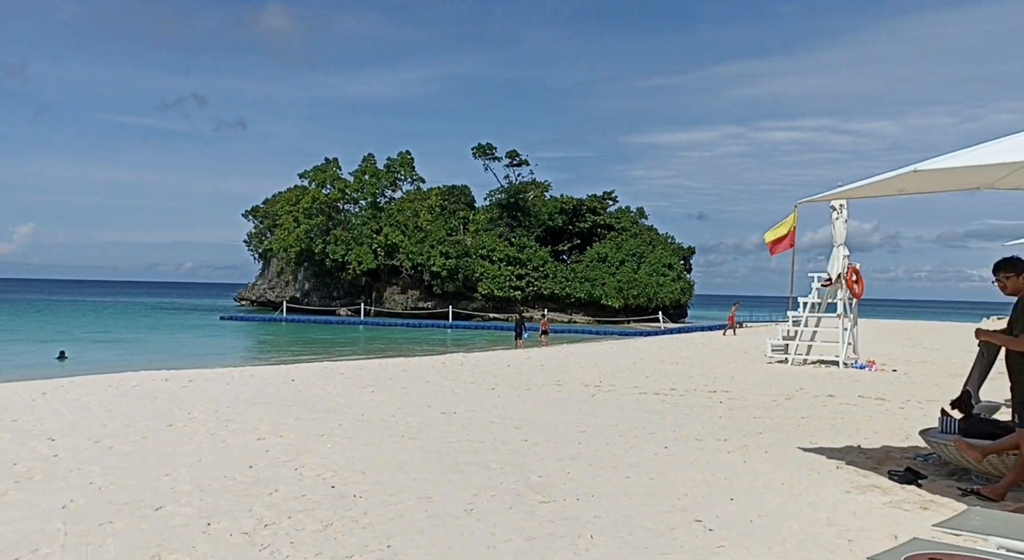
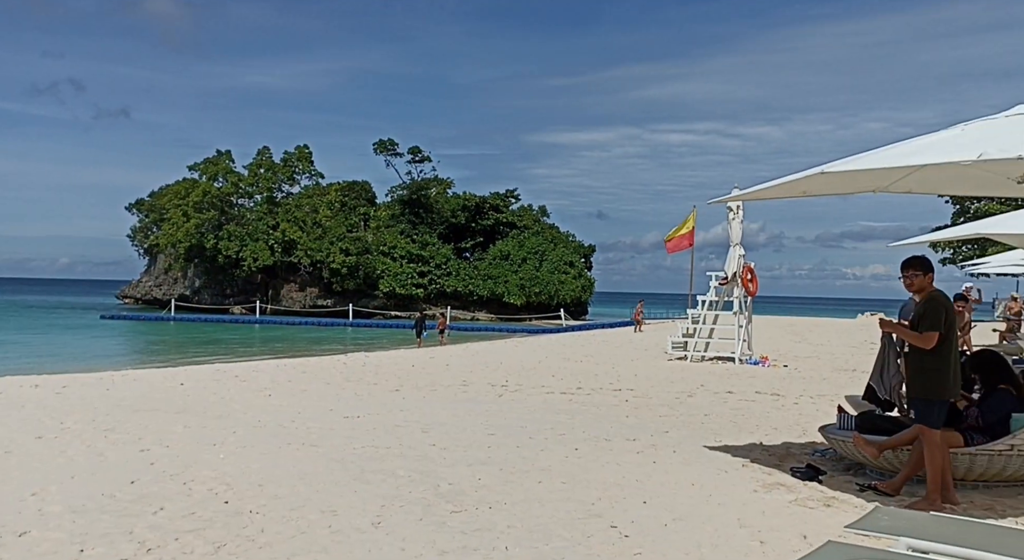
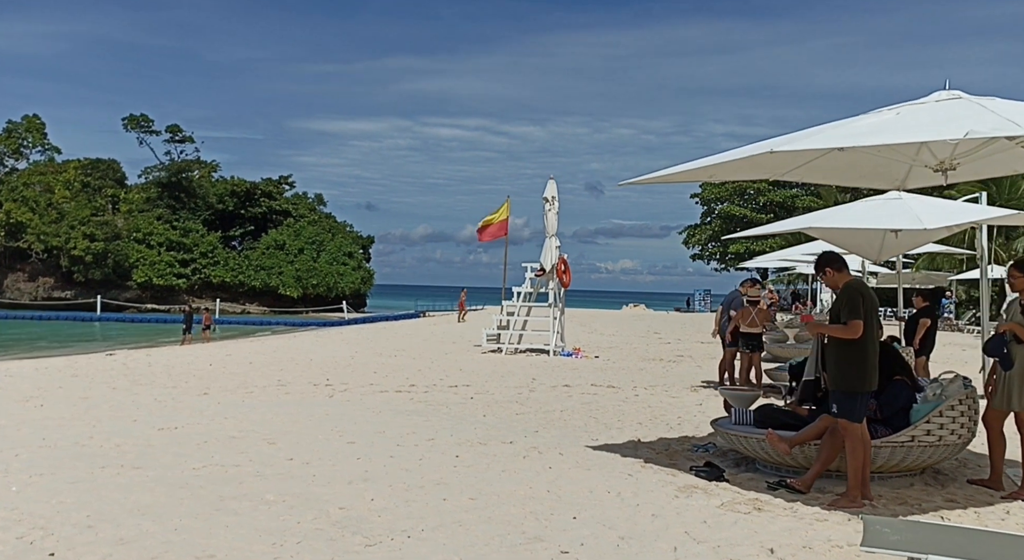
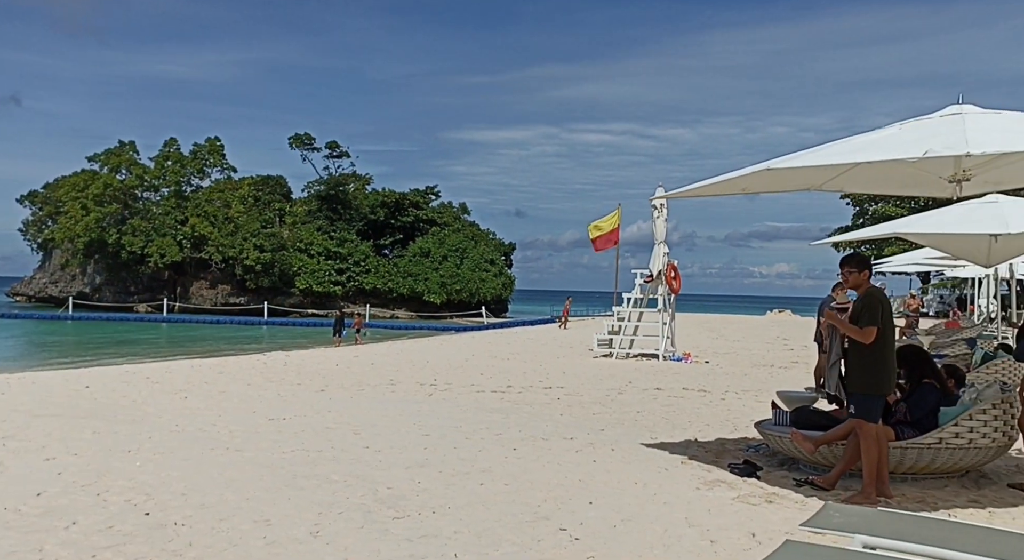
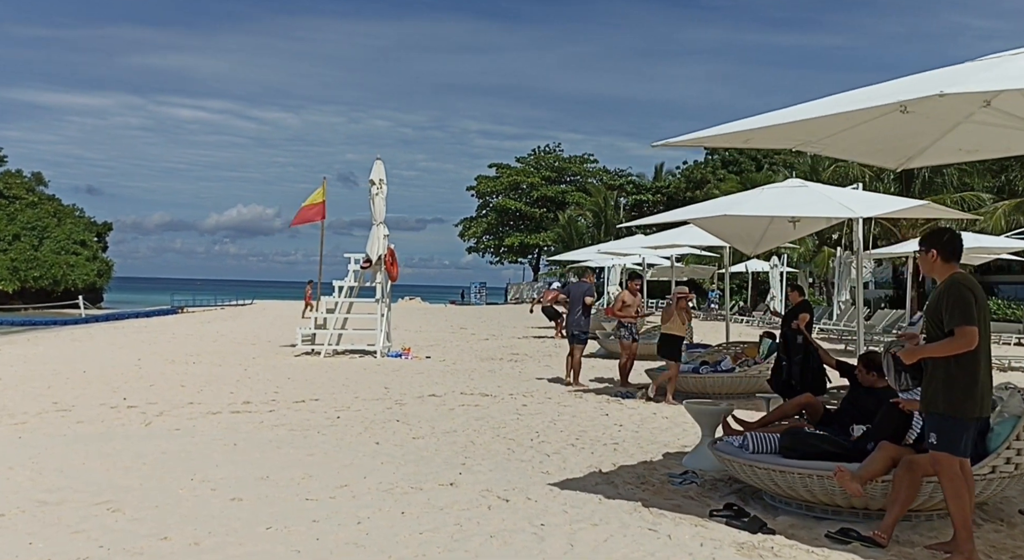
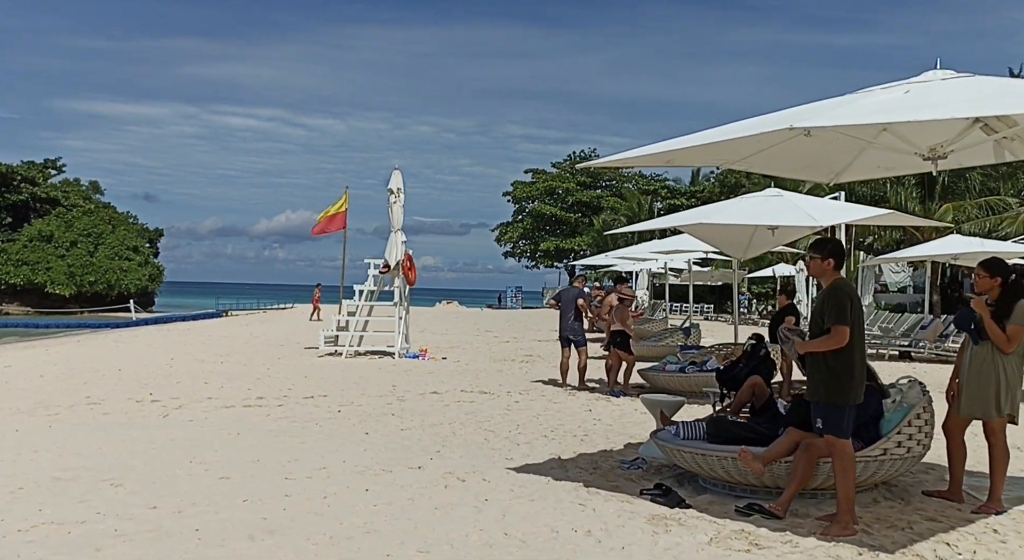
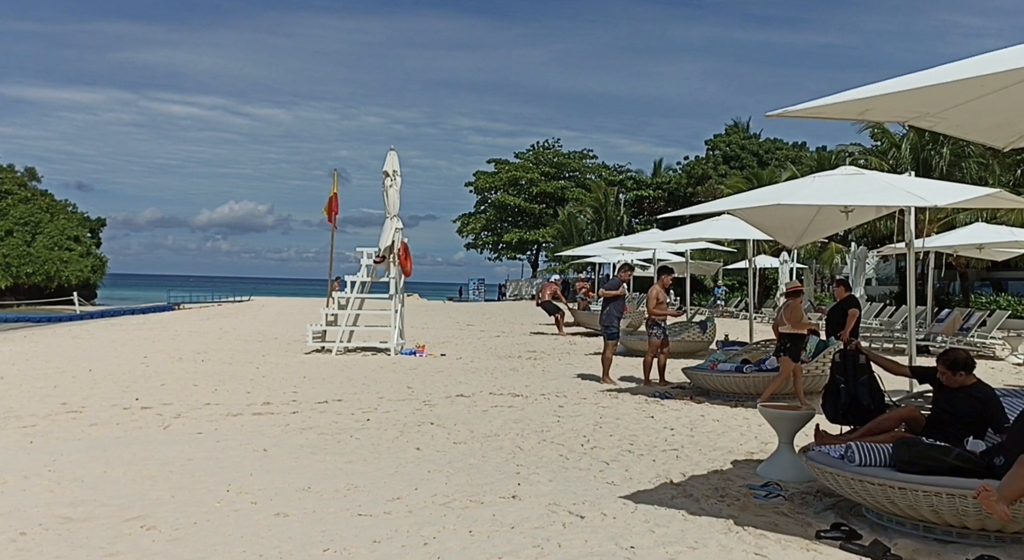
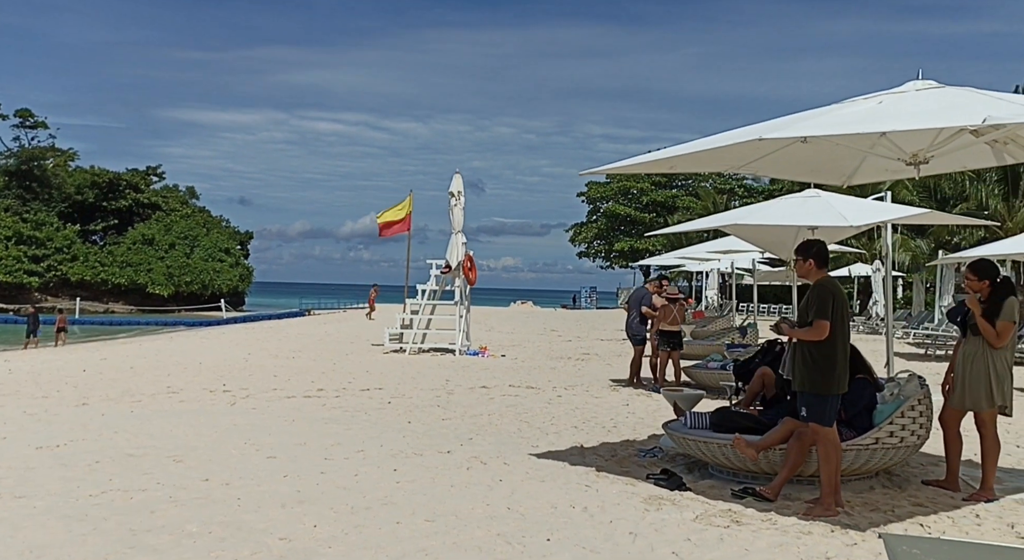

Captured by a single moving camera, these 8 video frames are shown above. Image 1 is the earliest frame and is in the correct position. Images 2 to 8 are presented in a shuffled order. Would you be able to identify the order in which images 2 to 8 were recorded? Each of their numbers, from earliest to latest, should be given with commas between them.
2, 4, 3, 8, 6, 5, 7
